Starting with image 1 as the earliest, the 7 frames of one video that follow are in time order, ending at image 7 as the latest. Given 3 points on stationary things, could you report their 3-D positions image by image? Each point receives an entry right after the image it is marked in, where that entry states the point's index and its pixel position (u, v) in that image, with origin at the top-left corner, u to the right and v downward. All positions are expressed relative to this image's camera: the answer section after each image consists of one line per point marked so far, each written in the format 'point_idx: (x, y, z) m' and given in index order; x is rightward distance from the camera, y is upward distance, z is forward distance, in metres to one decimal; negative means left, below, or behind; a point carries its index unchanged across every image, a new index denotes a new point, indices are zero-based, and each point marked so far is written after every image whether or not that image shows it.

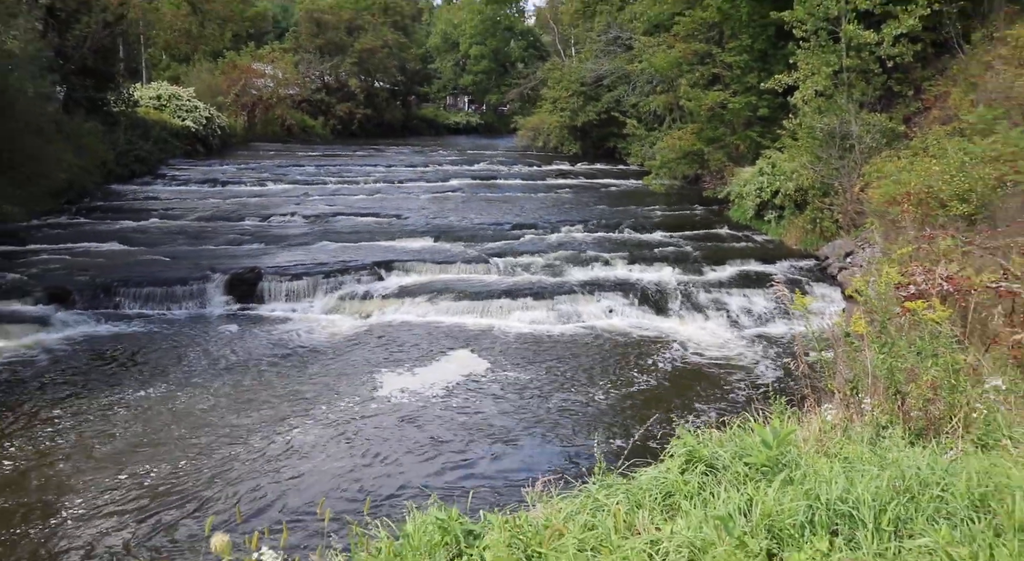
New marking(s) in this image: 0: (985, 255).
0: (+4.7, +0.2, +7.9) m
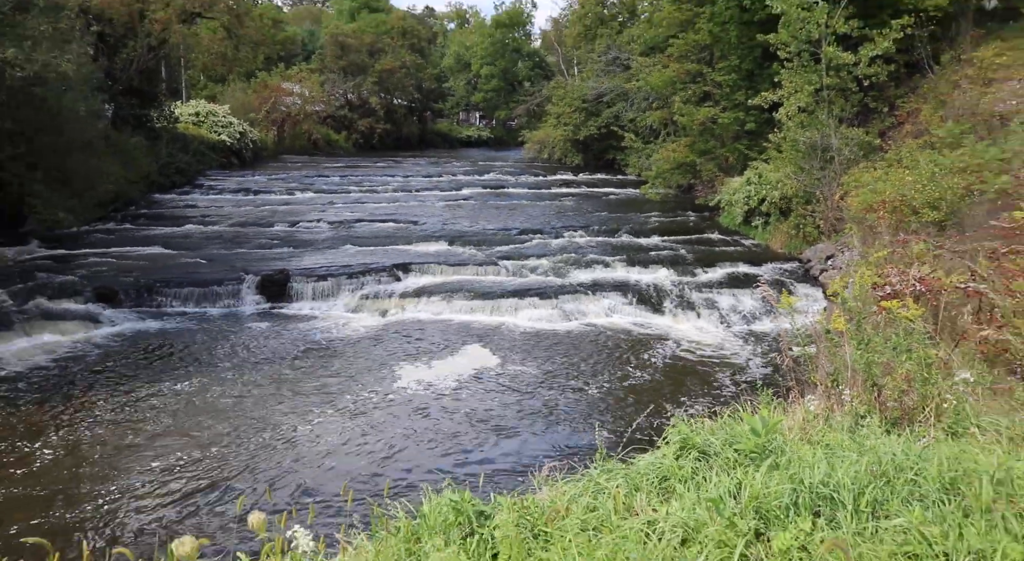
0: (+4.8, +0.2, +8.7) m
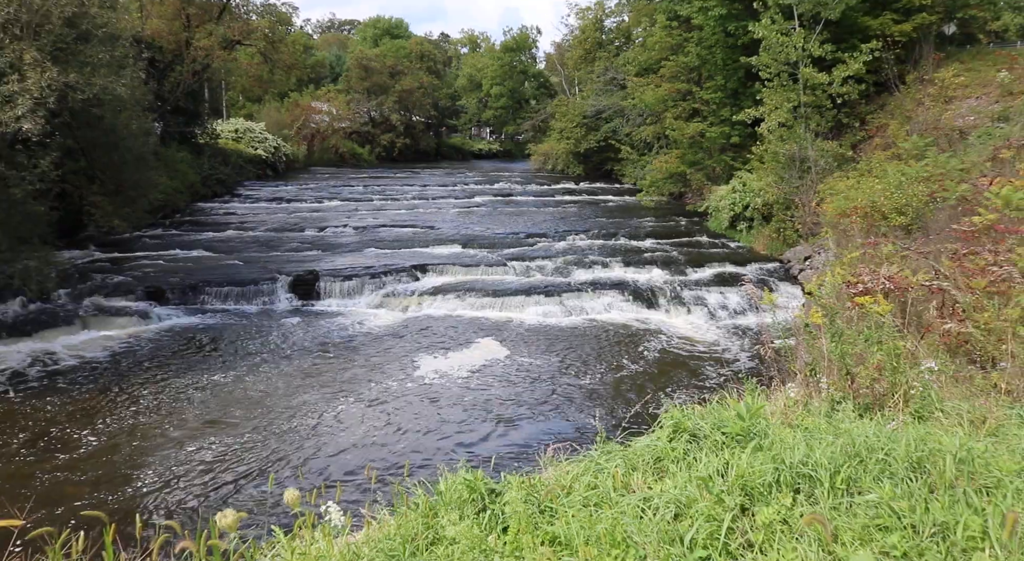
0: (+4.9, +0.2, +9.7) m
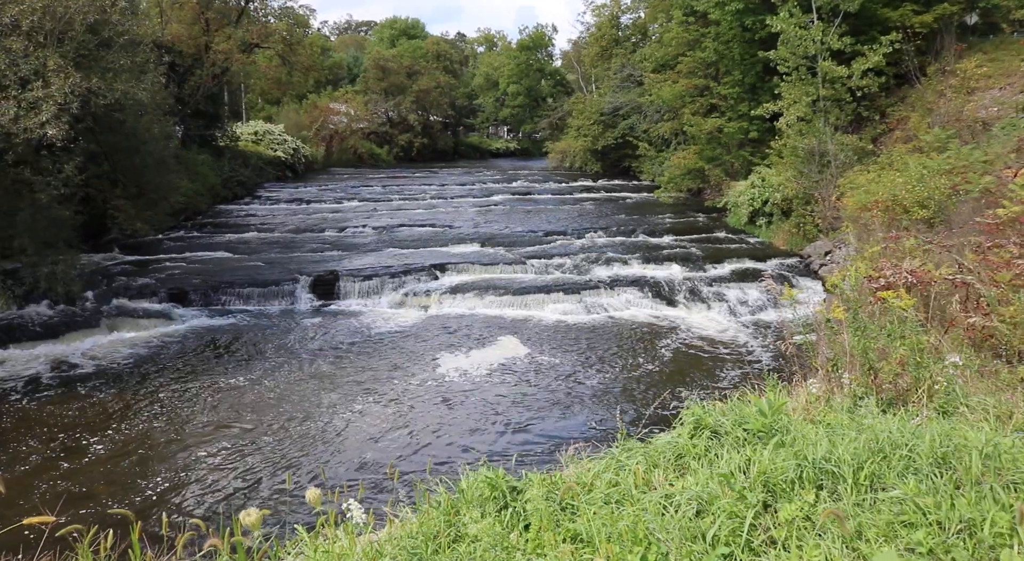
0: (+5.1, +0.3, +9.6) m
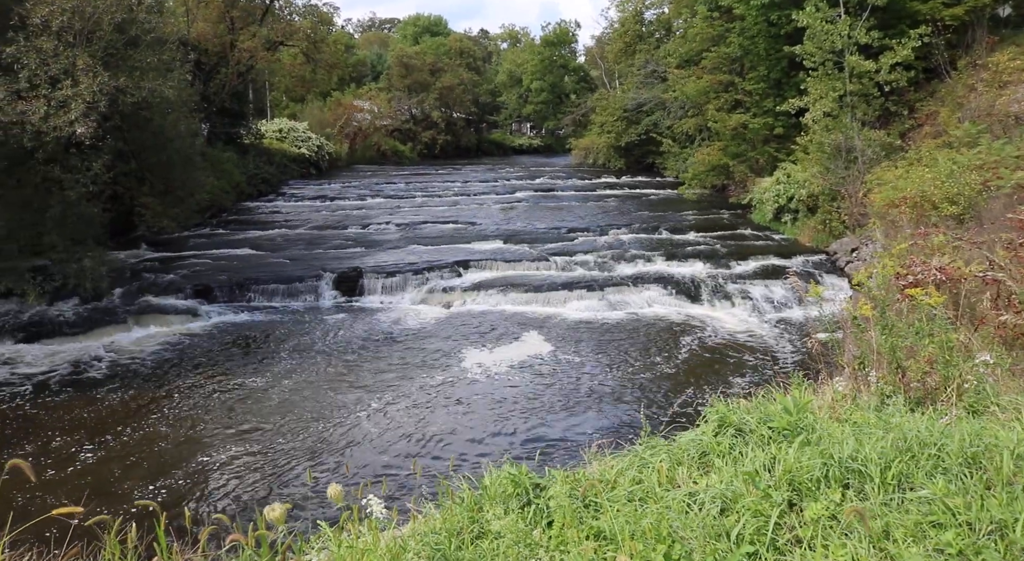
0: (+5.4, +0.4, +9.5) m
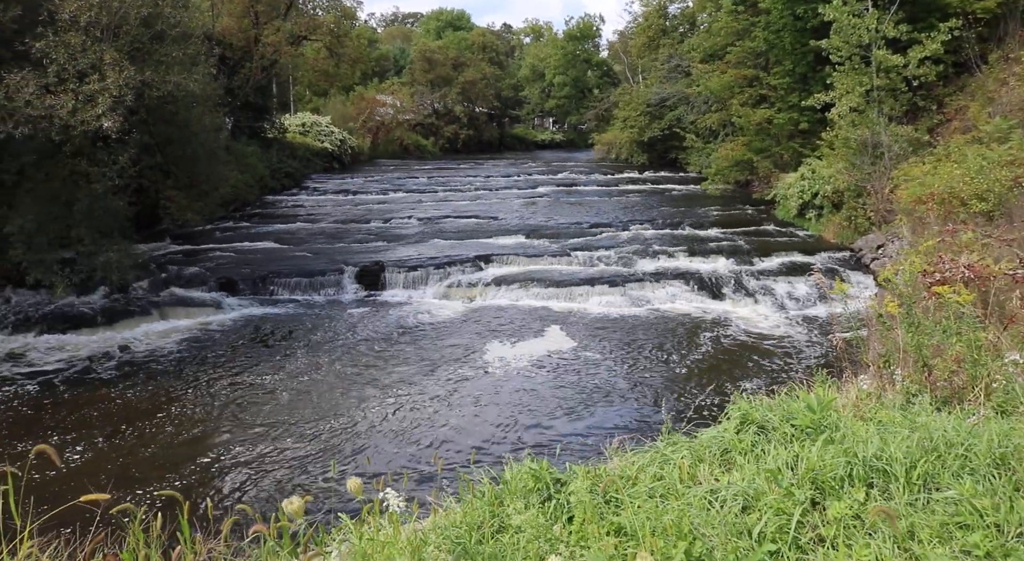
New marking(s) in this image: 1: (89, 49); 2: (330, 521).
0: (+5.6, +0.4, +9.4) m
1: (-5.8, +3.2, +11.3) m
2: (-1.7, -2.2, +7.6) m
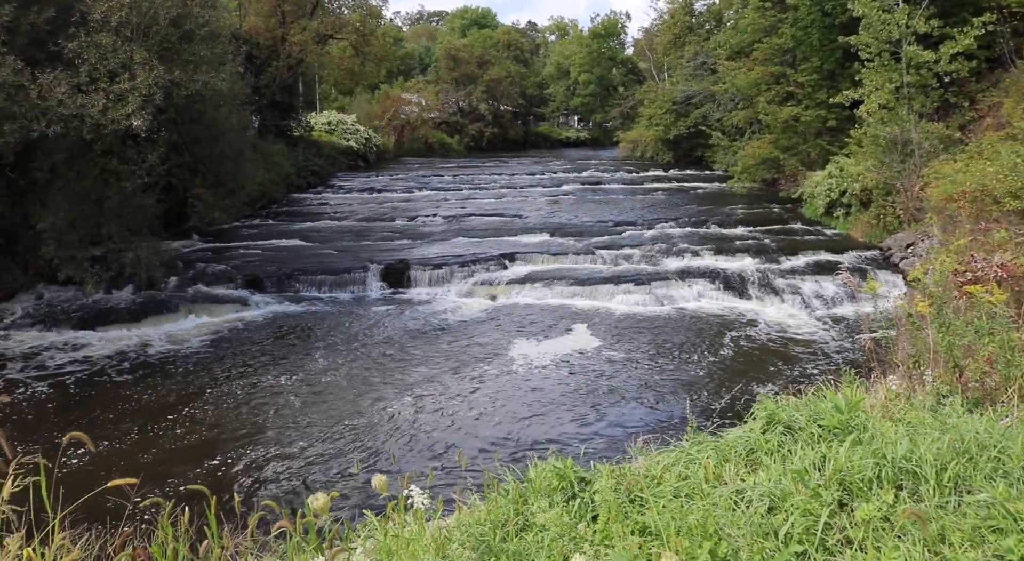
0: (+5.9, +0.4, +9.2) m
1: (-5.5, +3.2, +11.4) m
2: (-1.4, -2.2, +7.6) m
